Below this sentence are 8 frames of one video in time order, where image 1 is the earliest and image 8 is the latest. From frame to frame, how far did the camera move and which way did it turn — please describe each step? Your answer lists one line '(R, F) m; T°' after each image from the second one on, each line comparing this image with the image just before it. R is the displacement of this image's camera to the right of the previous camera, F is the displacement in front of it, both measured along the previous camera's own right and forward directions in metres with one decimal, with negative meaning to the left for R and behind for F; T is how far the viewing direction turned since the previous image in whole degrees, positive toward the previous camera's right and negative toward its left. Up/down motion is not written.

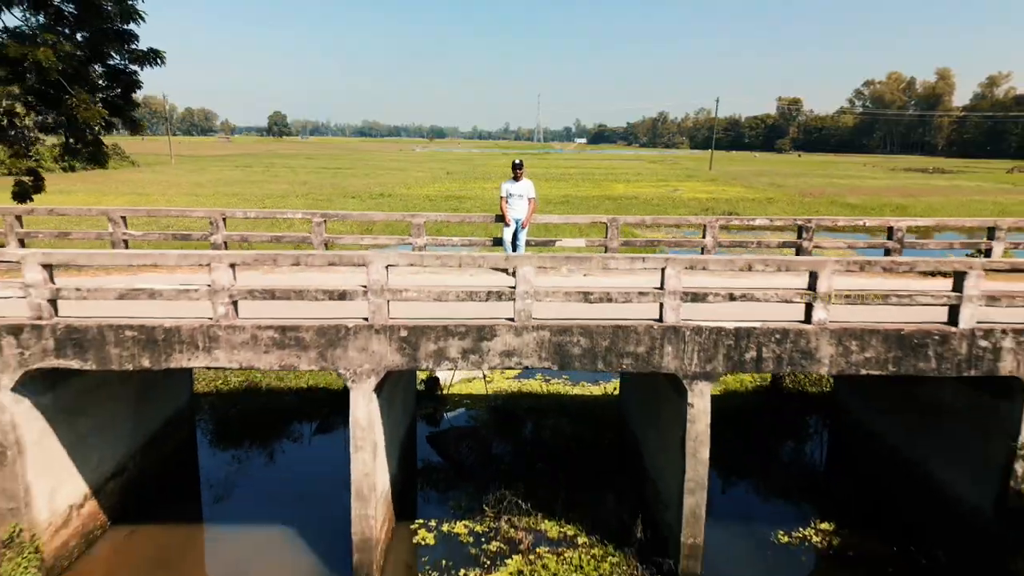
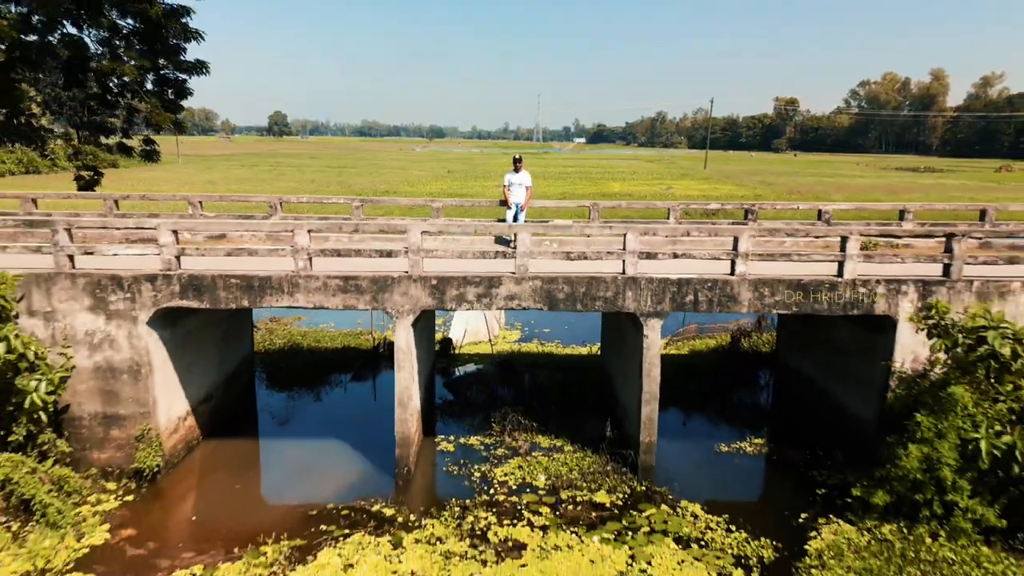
(0.0, -1.6) m; 0°
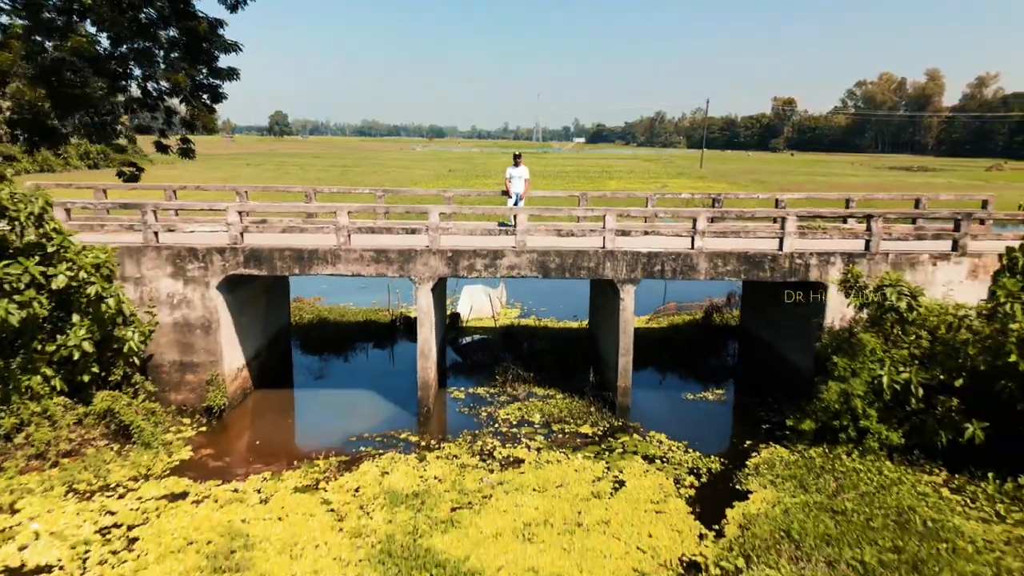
(0.0, -1.4) m; 0°
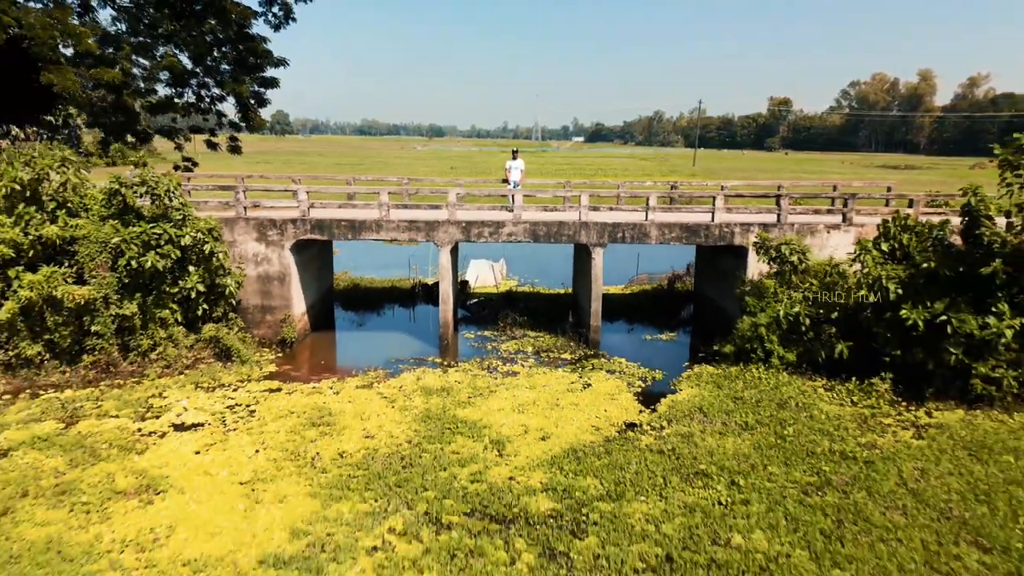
(0.0, -2.5) m; 0°
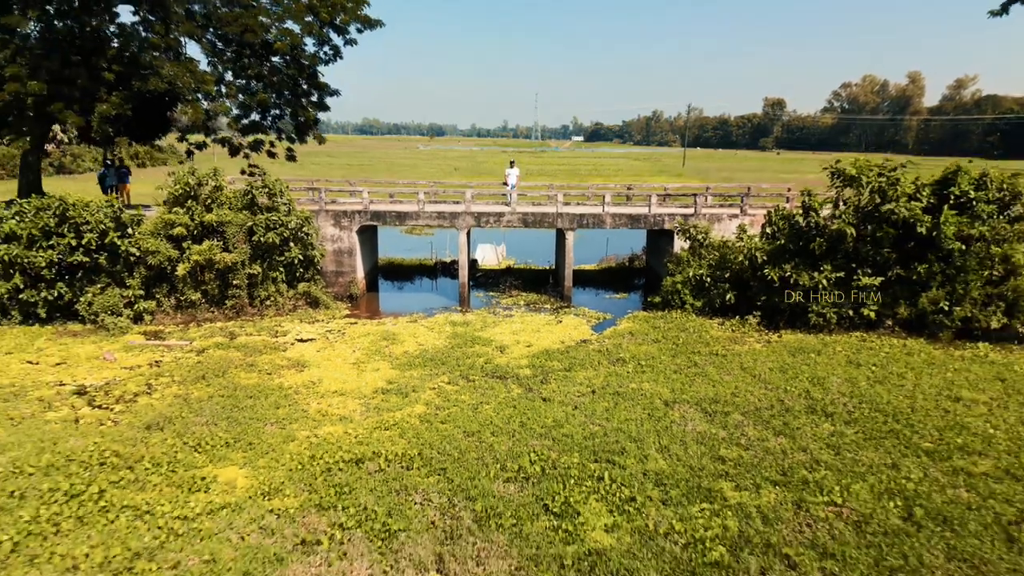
(0.0, -4.5) m; 0°
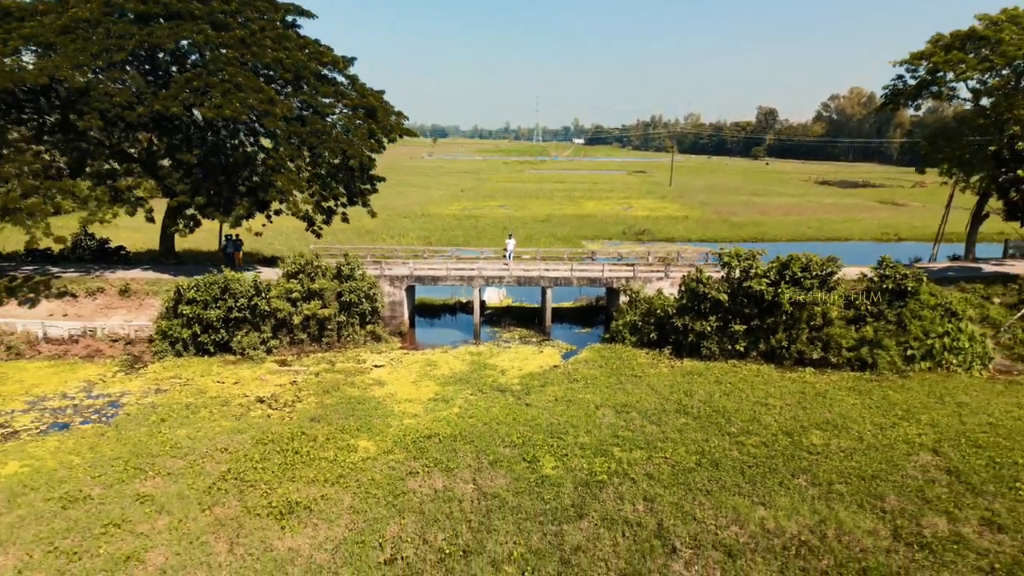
(+0.1, -7.0) m; 0°
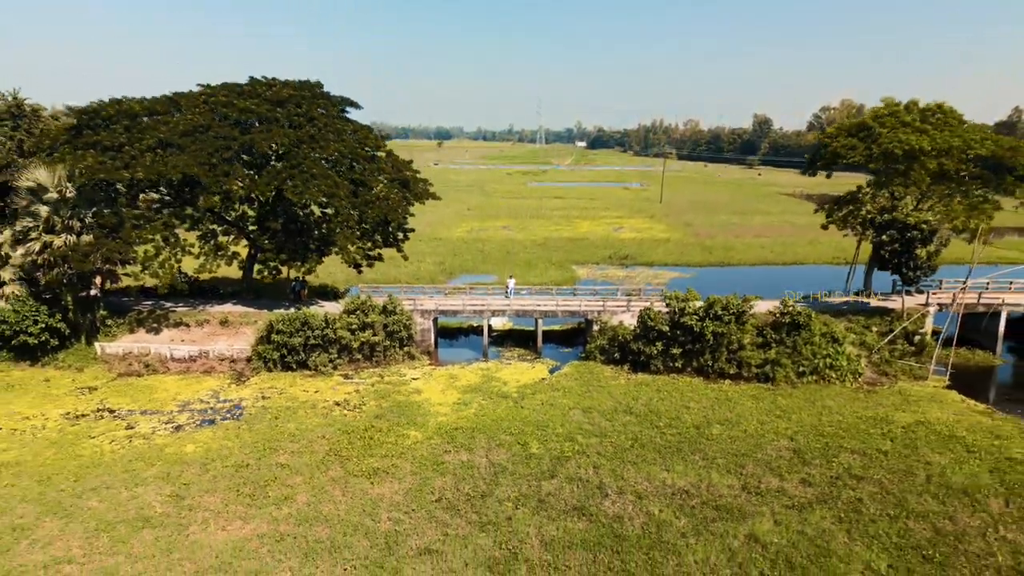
(+0.1, -7.3) m; 0°
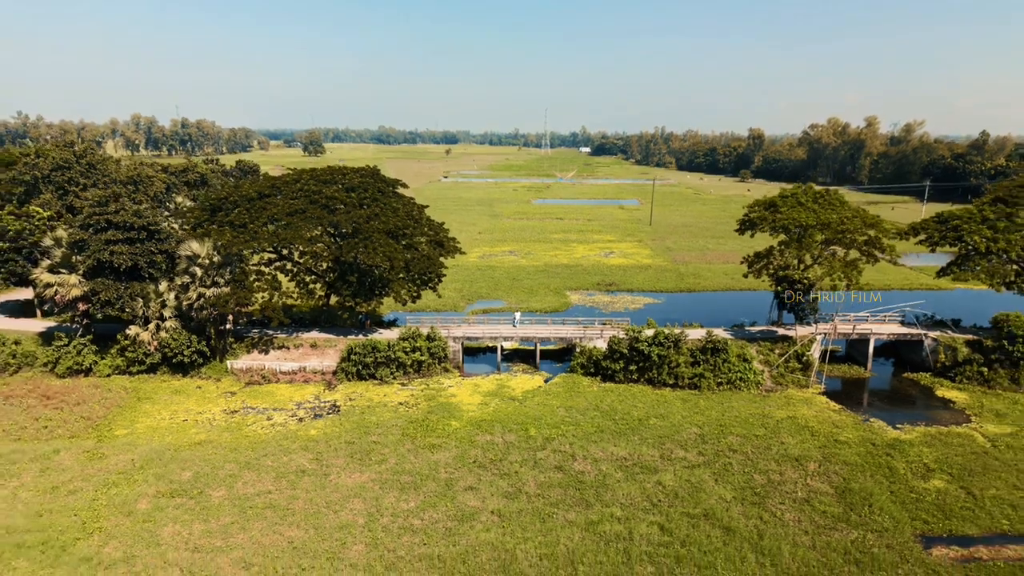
(-0.1, -11.7) m; 0°
